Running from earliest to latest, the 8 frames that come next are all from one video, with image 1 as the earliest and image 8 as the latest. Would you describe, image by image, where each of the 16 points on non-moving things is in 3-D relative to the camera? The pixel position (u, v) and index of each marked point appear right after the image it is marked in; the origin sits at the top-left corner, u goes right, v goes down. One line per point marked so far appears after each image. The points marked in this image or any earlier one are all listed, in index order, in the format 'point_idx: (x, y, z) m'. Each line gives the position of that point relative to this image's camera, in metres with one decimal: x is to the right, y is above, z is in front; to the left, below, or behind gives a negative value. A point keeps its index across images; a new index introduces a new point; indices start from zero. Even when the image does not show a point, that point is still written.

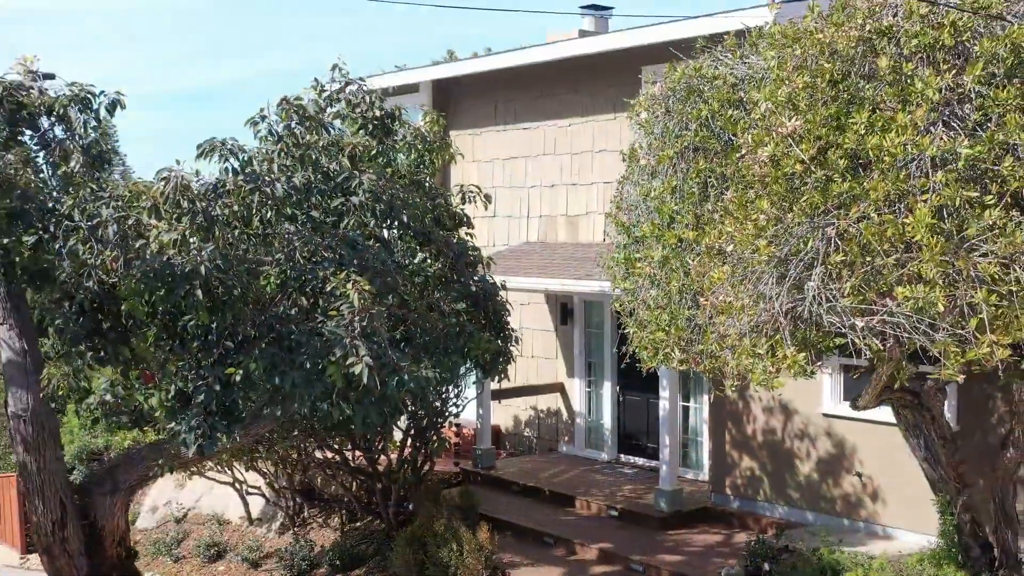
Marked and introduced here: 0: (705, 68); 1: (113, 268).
0: (+1.1, +1.2, +6.4) m
1: (-2.3, +0.1, +6.6) m
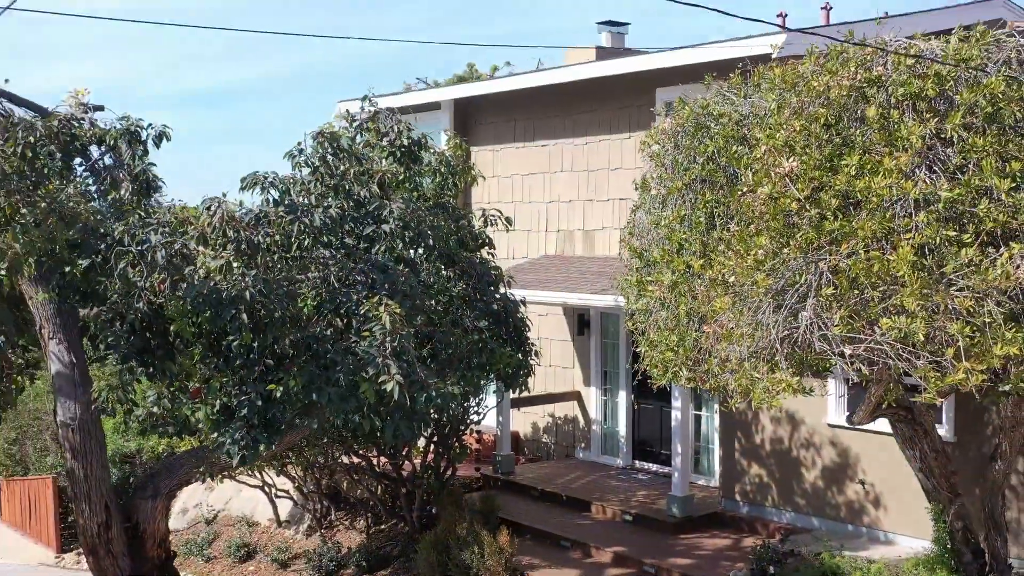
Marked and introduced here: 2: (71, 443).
0: (+1.2, +1.1, +6.9) m
1: (-2.2, 0.0, +7.1) m
2: (-3.4, -1.2, +8.7) m
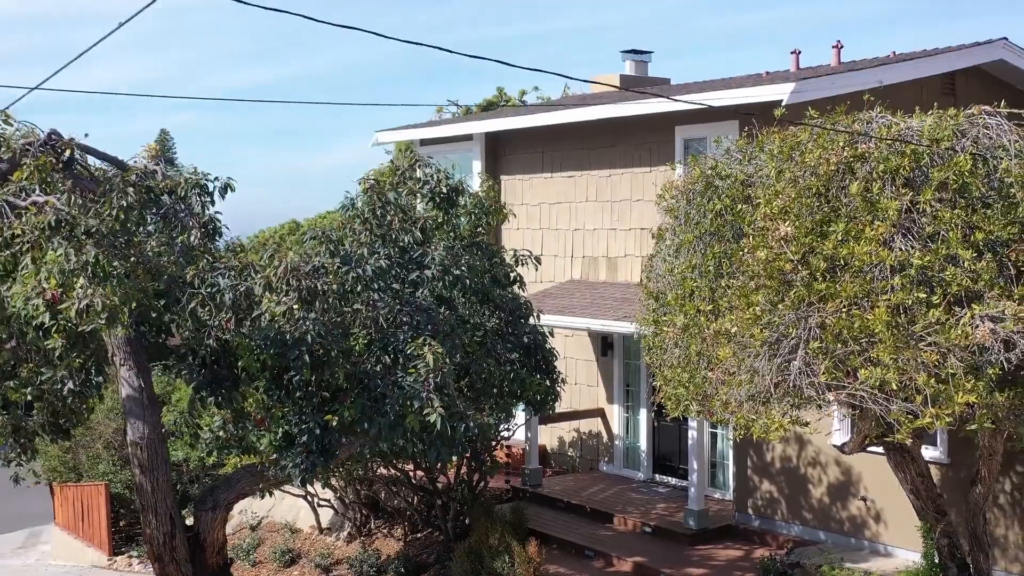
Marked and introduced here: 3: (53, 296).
0: (+1.4, +0.8, +7.7) m
1: (-2.0, -0.3, +8.0) m
2: (-3.1, -1.4, +9.6) m
3: (-2.7, -0.1, +6.9) m
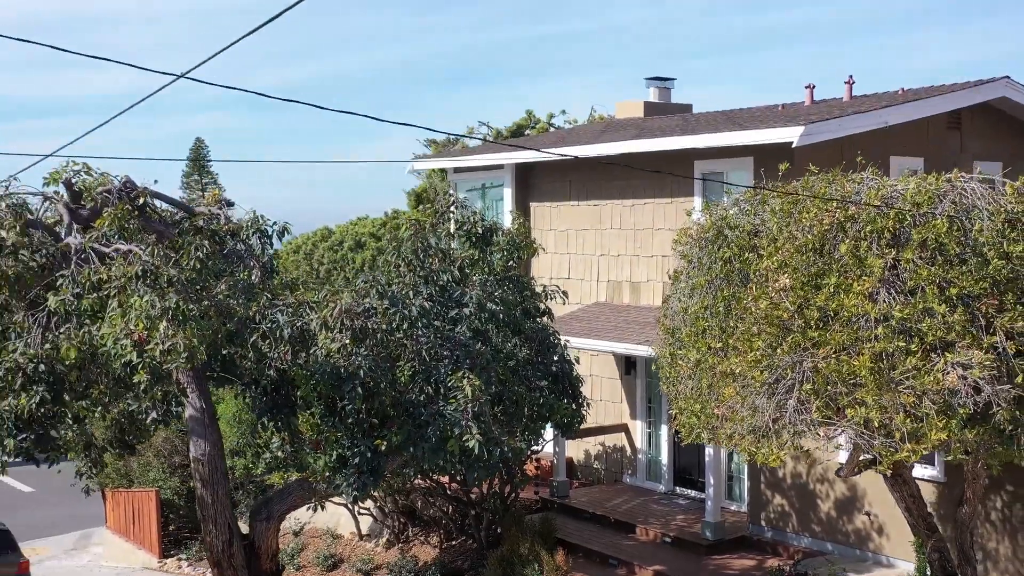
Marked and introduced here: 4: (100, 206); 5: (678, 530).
0: (+1.6, +0.5, +8.6) m
1: (-1.8, -0.5, +8.9) m
2: (-2.9, -1.7, +10.6) m
3: (-2.5, -0.3, +7.8) m
4: (-3.5, +0.7, +9.6) m
5: (+1.8, -2.6, +12.4) m
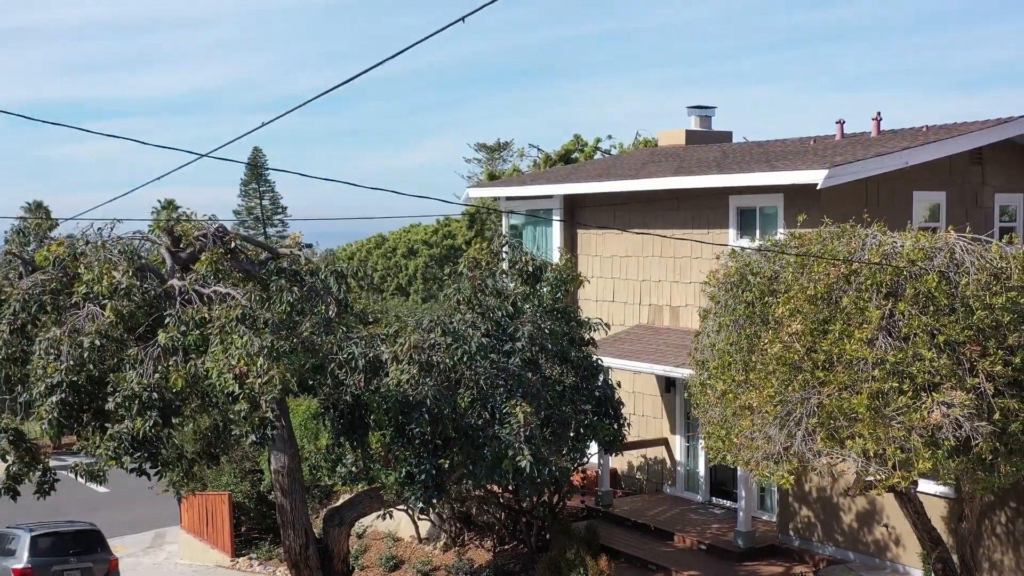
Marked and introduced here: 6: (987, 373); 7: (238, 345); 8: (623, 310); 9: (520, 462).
0: (+2.0, +0.2, +9.7) m
1: (-1.3, -0.9, +10.2) m
2: (-2.4, -2.0, +11.9) m
3: (-2.2, -0.7, +9.1) m
4: (-3.0, +0.4, +10.9) m
5: (+2.4, -2.9, +13.4) m
6: (+3.2, -0.6, +7.7) m
7: (-2.2, -0.5, +9.1) m
8: (+1.6, -0.3, +16.6) m
9: (+0.1, -1.5, +9.5) m
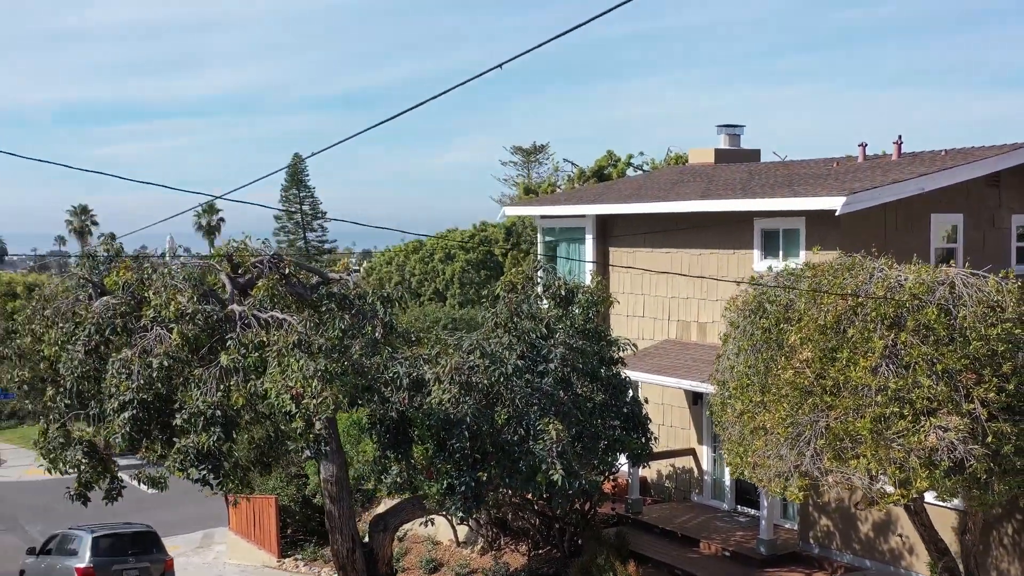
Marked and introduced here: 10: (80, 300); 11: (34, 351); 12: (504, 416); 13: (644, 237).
0: (+2.3, 0.0, +10.4) m
1: (-1.0, -1.1, +11.0) m
2: (-2.0, -2.3, +12.7) m
3: (-1.9, -0.9, +9.9) m
4: (-2.7, +0.1, +11.8) m
5: (+2.8, -3.2, +14.2) m
6: (+3.5, -0.8, +8.4) m
7: (-1.9, -0.7, +9.9) m
8: (+2.1, -0.6, +17.3) m
9: (+0.4, -1.7, +10.3) m
10: (-4.5, -0.1, +12.1) m
11: (-5.2, -0.7, +12.4) m
12: (-0.1, -1.2, +10.8) m
13: (+2.0, +0.8, +17.3) m
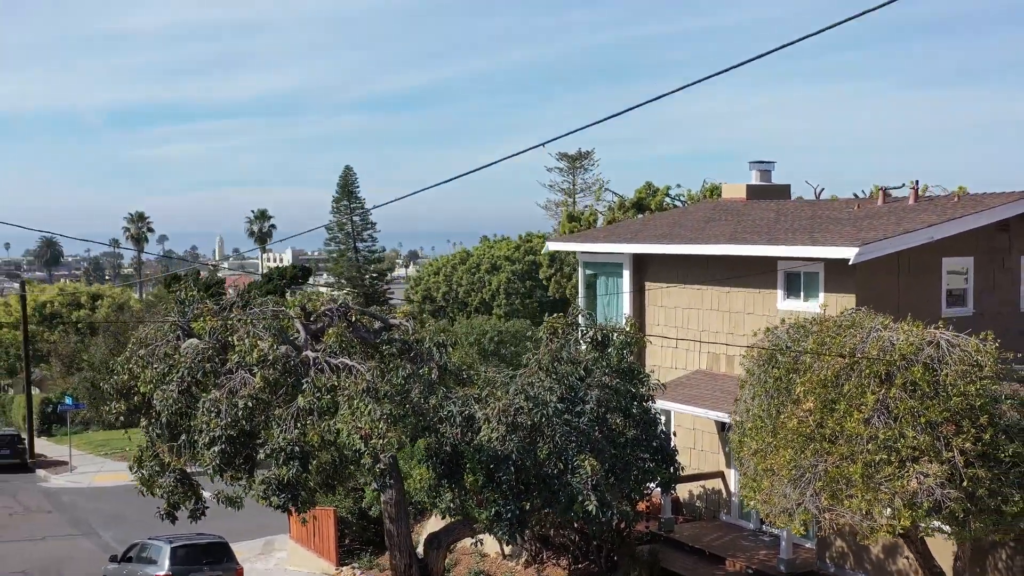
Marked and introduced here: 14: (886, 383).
0: (+2.7, -0.6, +11.7) m
1: (-0.6, -1.6, +12.5) m
2: (-1.5, -2.8, +14.2) m
3: (-1.5, -1.4, +11.4) m
4: (-2.2, -0.4, +13.3) m
5: (+3.3, -3.7, +15.5) m
6: (+3.8, -1.4, +9.7) m
7: (-1.5, -1.2, +11.4) m
8: (+2.8, -1.1, +18.7) m
9: (+0.8, -2.2, +11.7) m
10: (-4.1, -0.6, +13.7) m
11: (-4.7, -1.2, +14.1) m
12: (+0.3, -1.7, +12.2) m
13: (+2.7, +0.2, +18.6) m
14: (+3.4, -0.8, +10.2) m
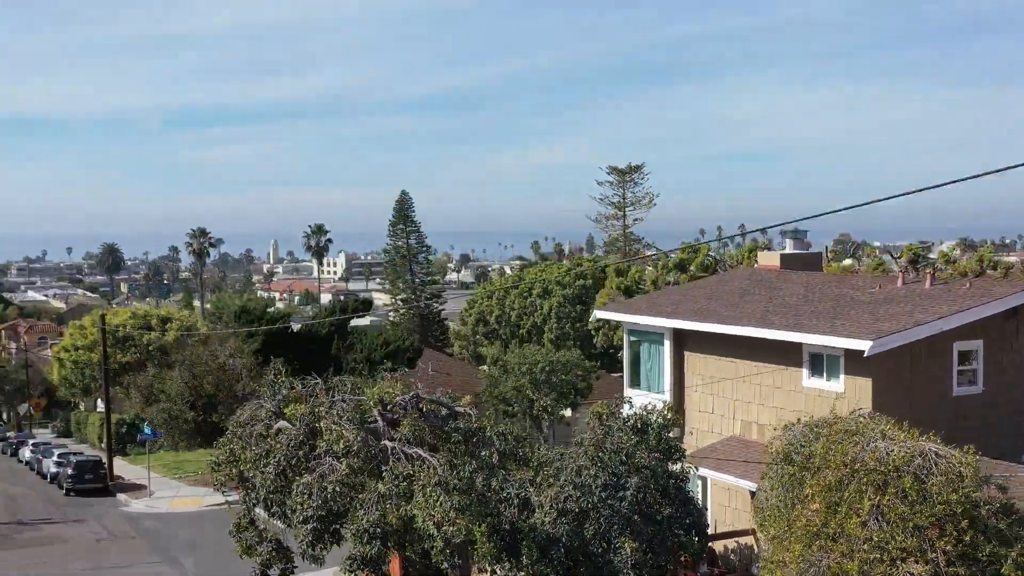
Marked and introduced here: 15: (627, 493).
0: (+3.3, -1.8, +13.5) m
1: (+0.1, -2.9, +14.4) m
2: (-0.8, -4.1, +16.2) m
3: (-0.9, -2.7, +13.4) m
4: (-1.5, -1.7, +15.4) m
5: (+4.1, -5.0, +17.2) m
6: (+4.3, -2.6, +11.5) m
7: (-0.9, -2.5, +13.4) m
8: (+3.7, -2.4, +20.4) m
9: (+1.4, -3.5, +13.6) m
10: (-3.4, -1.9, +15.7) m
11: (-4.0, -2.5, +16.2) m
12: (+1.0, -3.0, +14.2) m
13: (+3.6, -1.0, +20.4) m
14: (+3.9, -2.1, +12.0) m
15: (+1.5, -2.6, +14.6) m
